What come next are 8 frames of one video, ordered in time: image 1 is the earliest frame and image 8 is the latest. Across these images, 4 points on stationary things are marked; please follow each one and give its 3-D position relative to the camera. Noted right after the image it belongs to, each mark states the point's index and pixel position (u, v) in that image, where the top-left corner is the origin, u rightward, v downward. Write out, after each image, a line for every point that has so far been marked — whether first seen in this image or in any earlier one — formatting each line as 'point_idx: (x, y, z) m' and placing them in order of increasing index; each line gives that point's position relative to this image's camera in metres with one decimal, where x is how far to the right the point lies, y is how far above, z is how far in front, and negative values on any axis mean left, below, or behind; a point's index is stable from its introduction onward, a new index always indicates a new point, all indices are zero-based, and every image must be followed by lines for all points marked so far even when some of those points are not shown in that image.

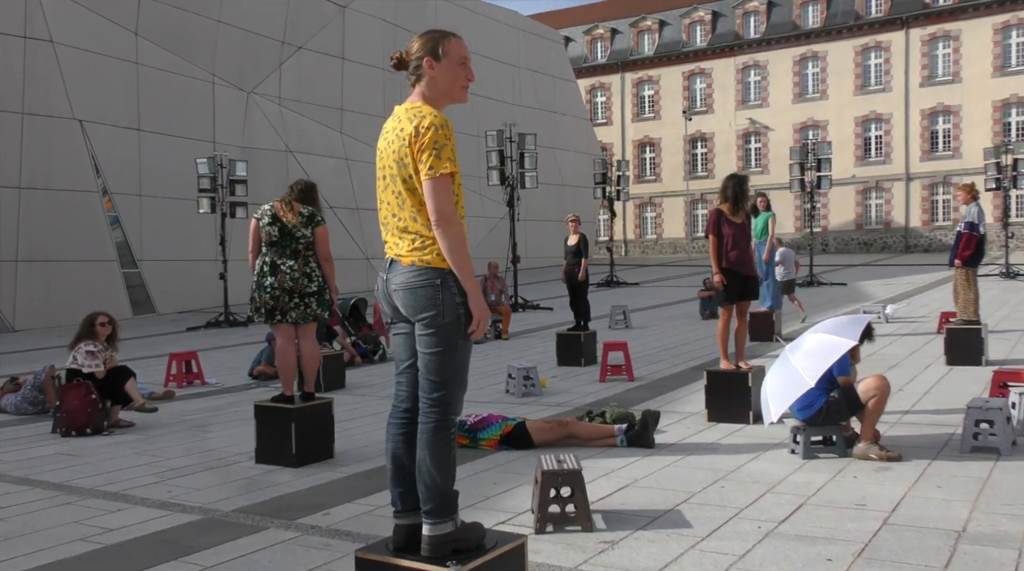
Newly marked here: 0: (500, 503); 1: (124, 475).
0: (-0.1, -1.4, +6.3) m
1: (-2.9, -1.4, +7.6) m
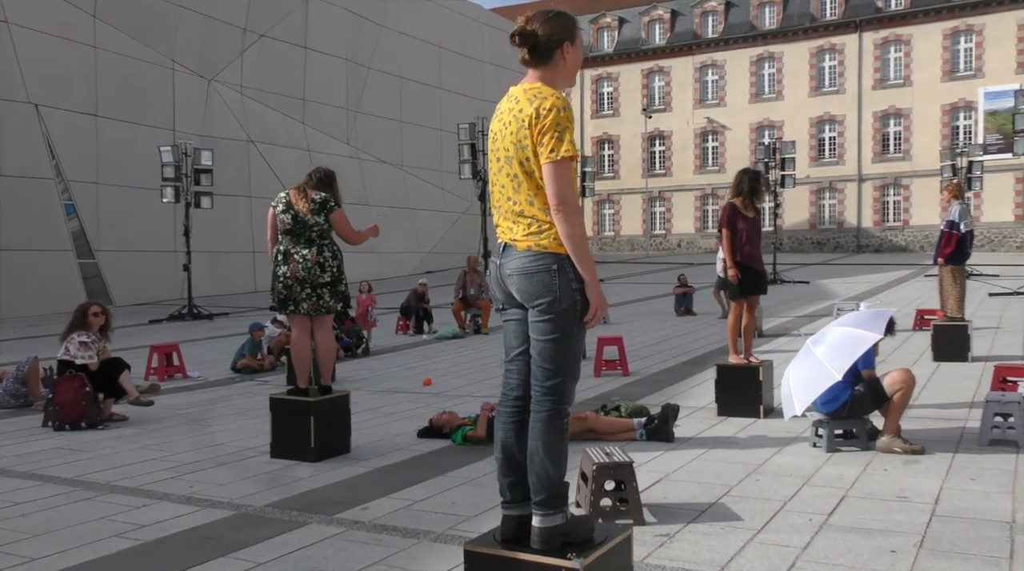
0: (+0.2, -1.3, +6.3) m
1: (-2.8, -1.4, +7.4) m
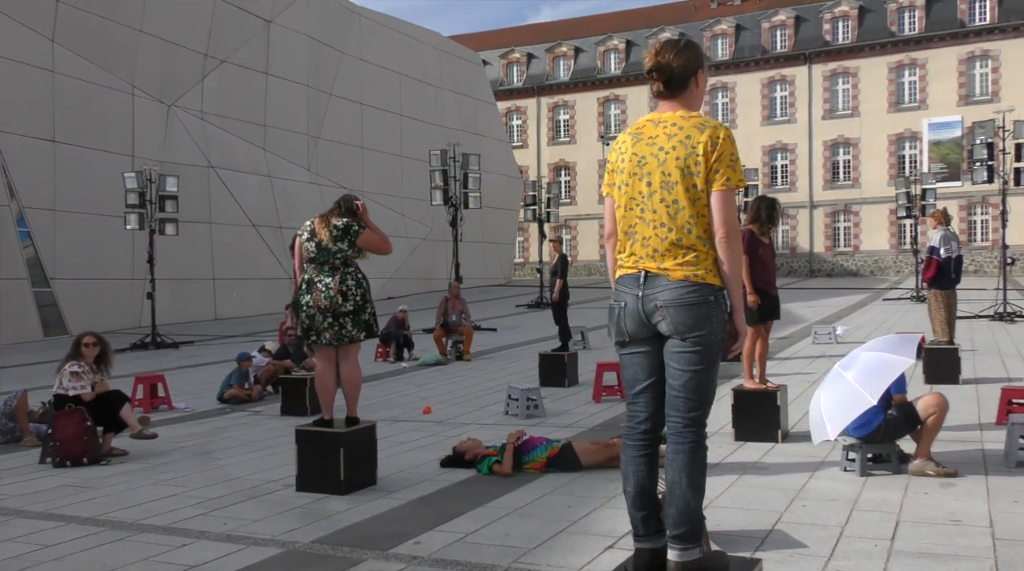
0: (+0.5, -1.5, +6.2) m
1: (-2.5, -1.6, +7.1) m
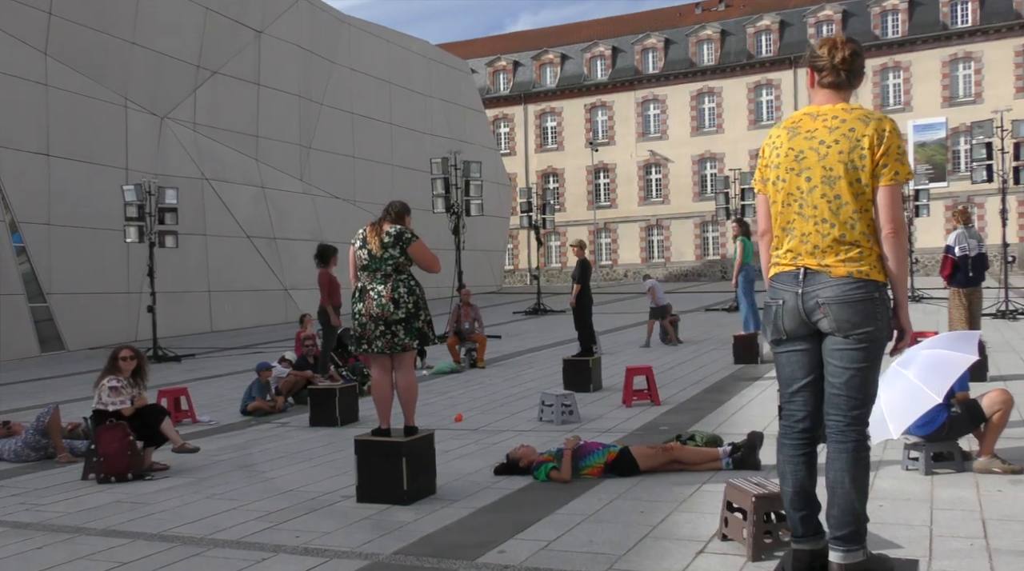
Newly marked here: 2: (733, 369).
0: (+1.0, -1.5, +6.1) m
1: (-2.0, -1.6, +6.9) m
2: (+3.0, -1.1, +13.6) m
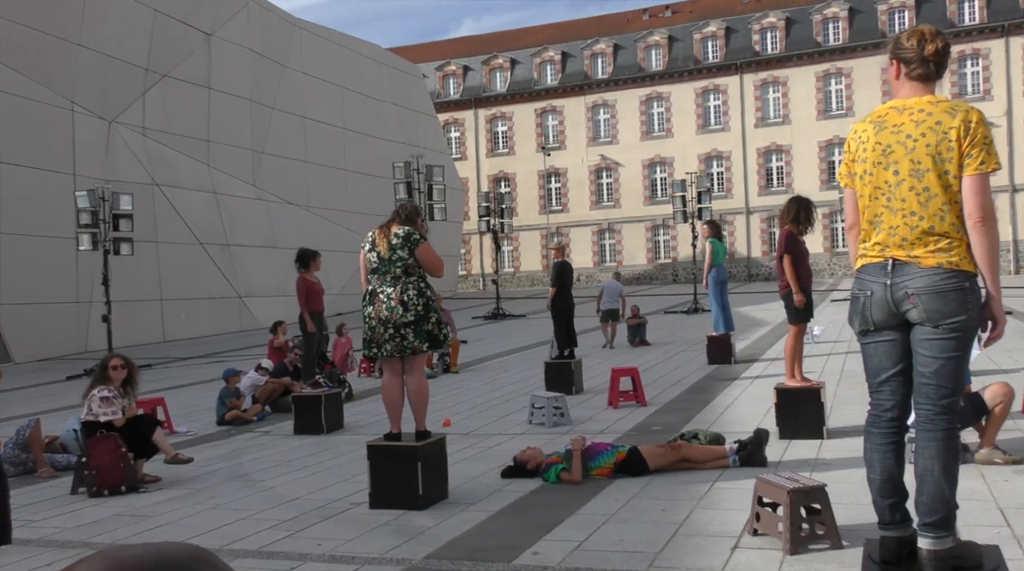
0: (+1.2, -1.5, +6.2) m
1: (-1.9, -1.7, +6.8) m
2: (+2.7, -1.1, +13.7) m
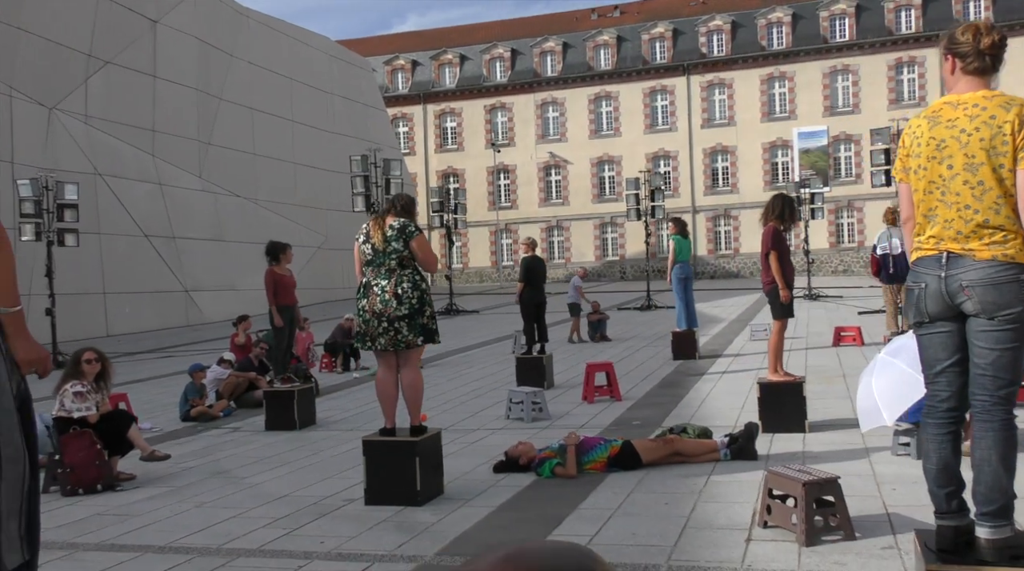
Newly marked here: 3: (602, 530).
0: (+1.2, -1.5, +6.2) m
1: (-1.9, -1.6, +6.6) m
2: (+2.2, -1.1, +13.8) m
3: (+0.5, -1.5, +6.1) m
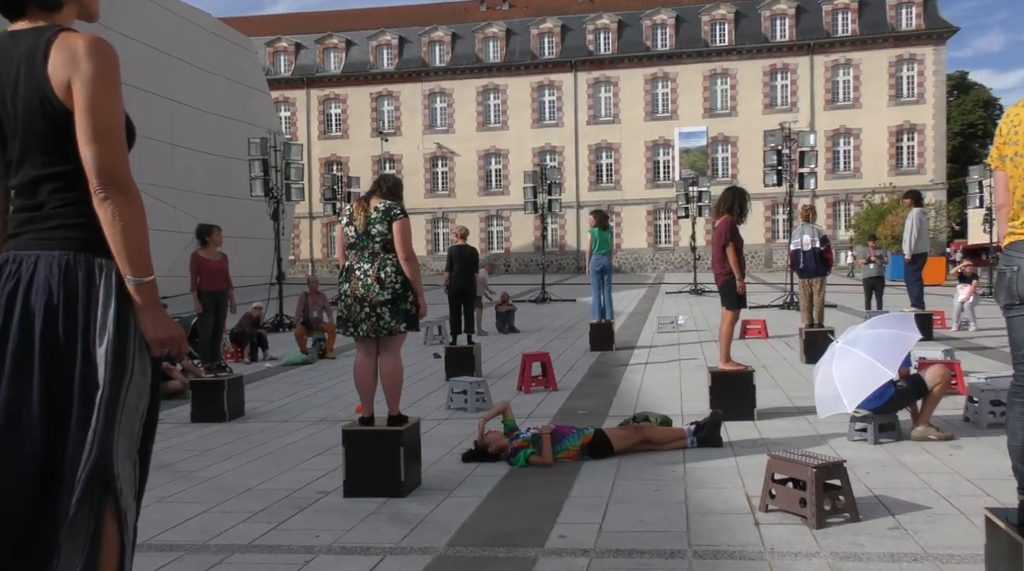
0: (+1.2, -1.4, +6.2) m
1: (-1.9, -1.5, +6.2) m
2: (+1.1, -1.0, +13.9) m
3: (+0.6, -1.4, +6.0) m
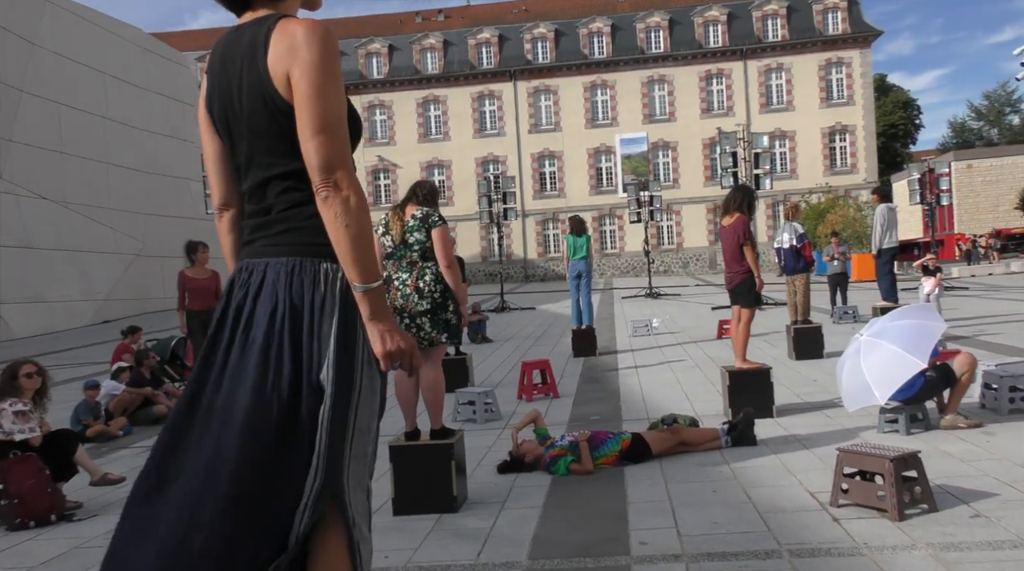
0: (+1.6, -1.3, +6.1) m
1: (-1.5, -1.6, +5.8) m
2: (+0.9, -1.0, +13.8) m
3: (+1.0, -1.4, +5.9) m
